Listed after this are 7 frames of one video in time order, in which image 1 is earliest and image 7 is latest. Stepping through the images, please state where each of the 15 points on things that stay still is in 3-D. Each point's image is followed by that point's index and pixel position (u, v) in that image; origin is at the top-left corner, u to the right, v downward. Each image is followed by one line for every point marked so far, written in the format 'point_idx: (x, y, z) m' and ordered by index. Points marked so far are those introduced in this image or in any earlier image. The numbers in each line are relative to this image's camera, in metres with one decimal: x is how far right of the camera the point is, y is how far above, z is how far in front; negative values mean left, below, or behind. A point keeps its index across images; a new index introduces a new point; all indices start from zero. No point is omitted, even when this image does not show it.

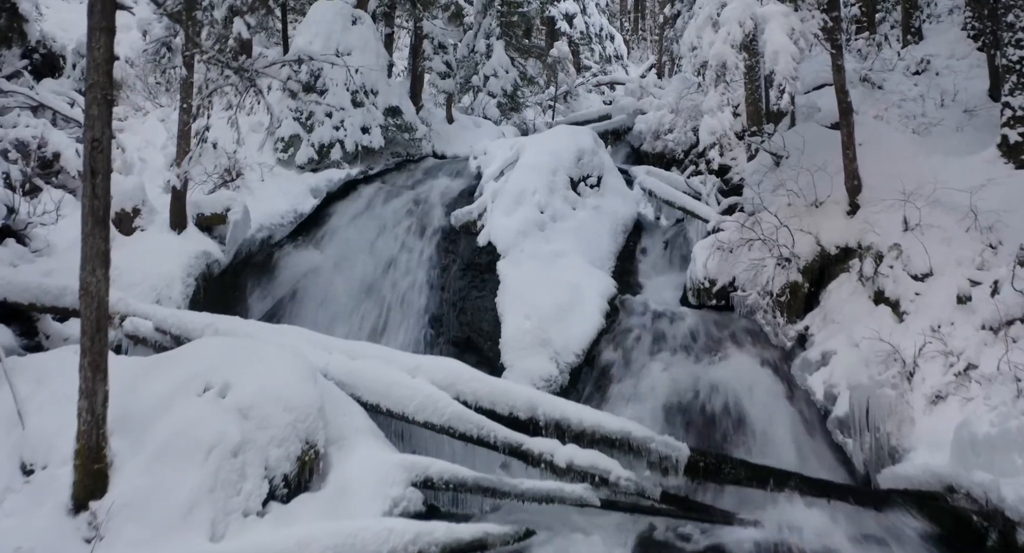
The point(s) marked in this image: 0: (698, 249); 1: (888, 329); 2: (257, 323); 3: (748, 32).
0: (+2.7, +0.4, +10.2) m
1: (+4.6, -0.6, +8.3) m
2: (-2.9, -0.6, +7.9) m
3: (+3.0, +3.1, +8.8) m
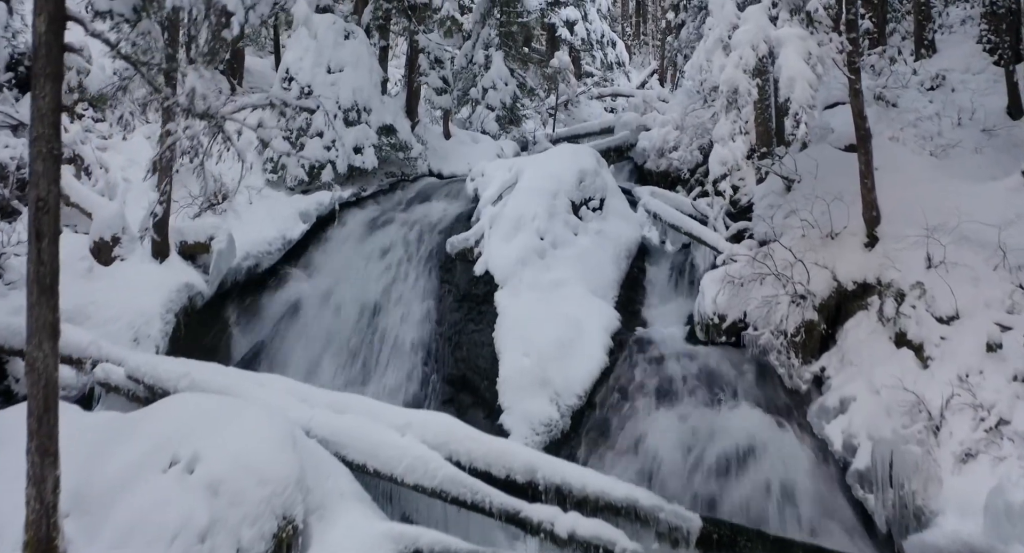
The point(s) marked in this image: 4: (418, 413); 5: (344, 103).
0: (+2.7, -0.1, +9.6) m
1: (+4.5, -1.1, +7.8) m
2: (-3.0, -1.1, +7.4) m
3: (+3.0, +2.7, +8.3) m
4: (-1.0, -1.4, +6.9) m
5: (-3.0, +3.1, +12.3) m
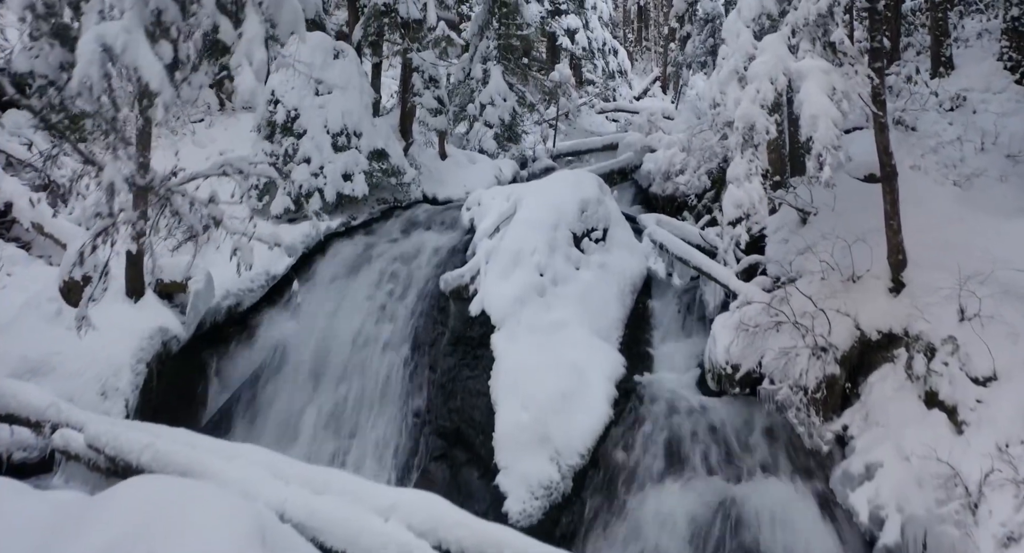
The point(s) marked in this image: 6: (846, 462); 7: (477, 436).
0: (+2.7, -0.7, +9.0) m
1: (+4.5, -1.7, +7.1) m
2: (-3.0, -1.7, +6.7) m
3: (+3.0, +2.1, +7.6) m
4: (-1.0, -2.0, +6.3) m
5: (-3.0, +2.5, +11.7) m
6: (+3.7, -2.1, +7.7) m
7: (-0.4, -2.0, +8.6) m
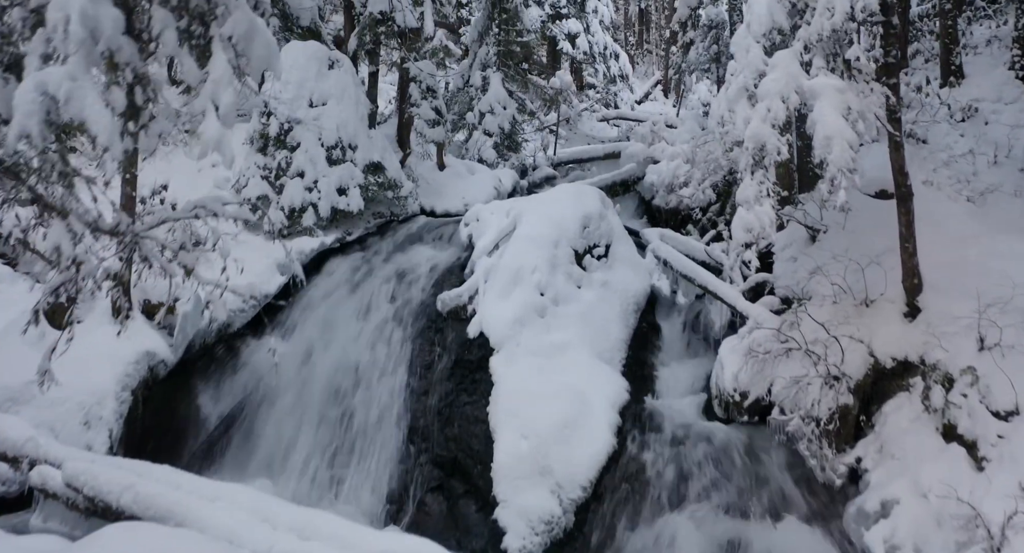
0: (+2.7, -1.0, +8.6) m
1: (+4.5, -2.0, +6.8) m
2: (-3.0, -1.9, +6.4) m
3: (+3.0, +1.8, +7.3) m
4: (-1.0, -2.2, +5.9) m
5: (-3.0, +2.2, +11.3) m
6: (+3.7, -2.4, +7.4) m
7: (-0.4, -2.3, +8.3) m
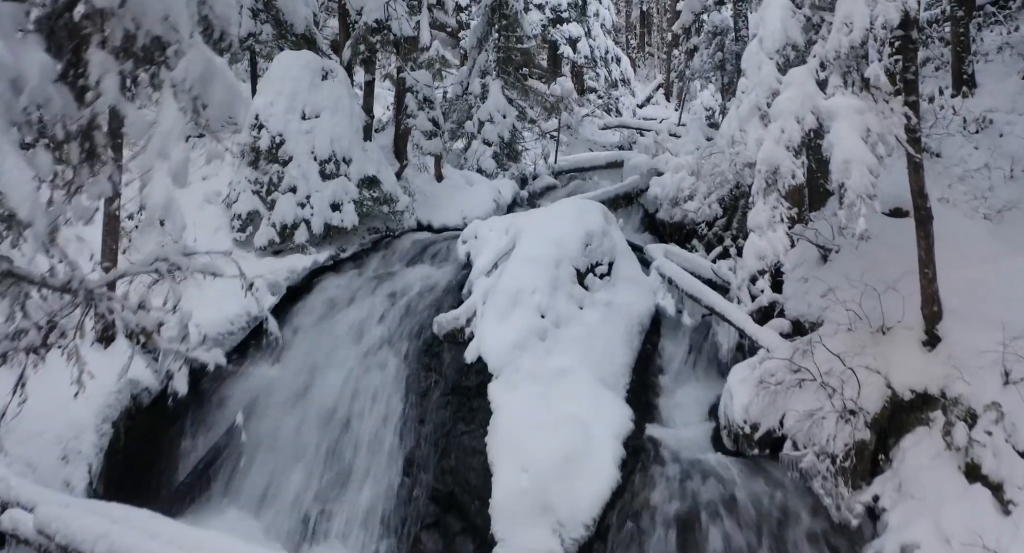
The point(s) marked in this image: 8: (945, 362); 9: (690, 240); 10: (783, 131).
0: (+2.7, -1.3, +8.3) m
1: (+4.5, -2.3, +6.4) m
2: (-3.0, -2.2, +6.0) m
3: (+3.0, +1.5, +6.9) m
4: (-1.0, -2.6, +5.6) m
5: (-3.0, +1.9, +10.9) m
6: (+3.7, -2.7, +7.0) m
7: (-0.5, -2.6, +7.9) m
8: (+4.7, -0.9, +7.5) m
9: (+3.3, +0.7, +12.7) m
10: (+2.8, +1.5, +7.0) m
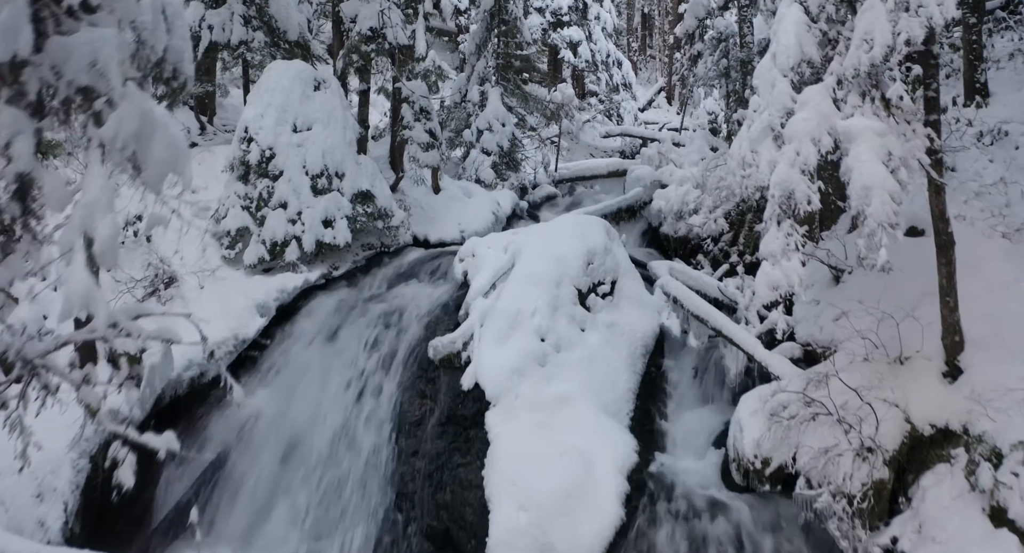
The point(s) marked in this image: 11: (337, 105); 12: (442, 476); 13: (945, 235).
0: (+2.7, -1.6, +7.9) m
1: (+4.5, -2.6, +6.0) m
2: (-3.0, -2.5, +5.6) m
3: (+2.9, +1.2, +6.5) m
4: (-1.0, -2.8, +5.2) m
5: (-3.1, +1.7, +10.5) m
6: (+3.7, -3.0, +6.6) m
7: (-0.5, -2.9, +7.5) m
8: (+4.7, -1.2, +7.1) m
9: (+3.3, +0.4, +12.3) m
10: (+2.7, +1.2, +6.6) m
11: (-2.8, +2.8, +11.2) m
12: (-0.8, -2.4, +8.1) m
13: (+4.5, +0.4, +7.2) m
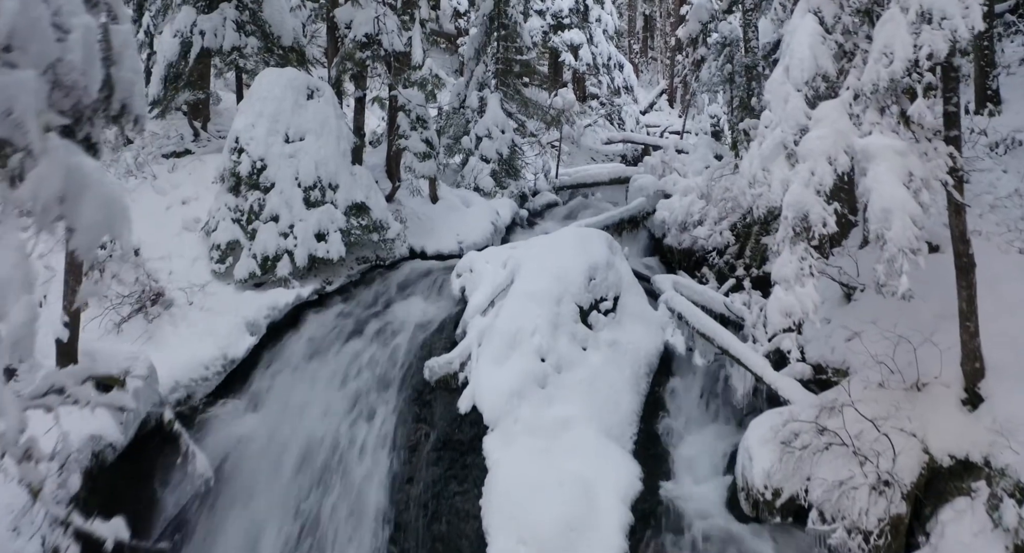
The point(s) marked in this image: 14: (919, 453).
0: (+2.6, -1.8, +7.5) m
1: (+4.4, -2.9, +5.7) m
2: (-3.0, -2.8, +5.3) m
3: (+2.9, +0.9, +6.2) m
4: (-1.0, -3.1, +4.8) m
5: (-3.1, +1.4, +10.2) m
6: (+3.7, -3.2, +6.2) m
7: (-0.5, -3.1, +7.1) m
8: (+4.7, -1.5, +6.7) m
9: (+3.2, +0.2, +11.9) m
10: (+2.7, +0.9, +6.3) m
11: (-2.8, +2.6, +10.8) m
12: (-0.8, -2.6, +7.8) m
13: (+4.5, +0.2, +6.9) m
14: (+4.1, -1.8, +6.9) m
